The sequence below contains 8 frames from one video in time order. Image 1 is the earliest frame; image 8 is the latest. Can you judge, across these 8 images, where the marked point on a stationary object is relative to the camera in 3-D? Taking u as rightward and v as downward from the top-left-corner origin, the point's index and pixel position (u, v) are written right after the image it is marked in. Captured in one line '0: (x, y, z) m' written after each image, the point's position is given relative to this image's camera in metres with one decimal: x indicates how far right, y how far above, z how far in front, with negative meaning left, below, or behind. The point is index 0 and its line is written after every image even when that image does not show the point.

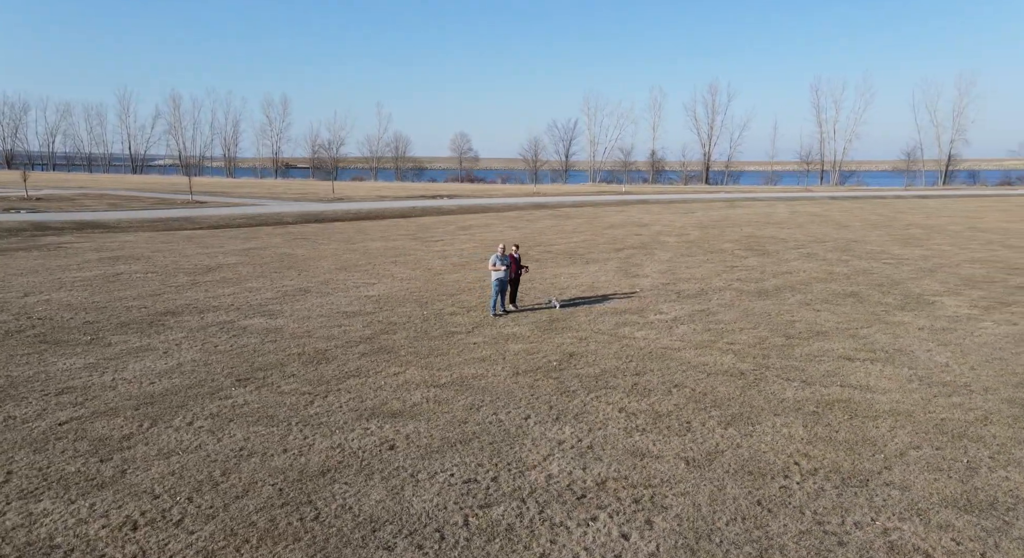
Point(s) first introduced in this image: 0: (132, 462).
0: (-3.0, -1.4, +4.5) m
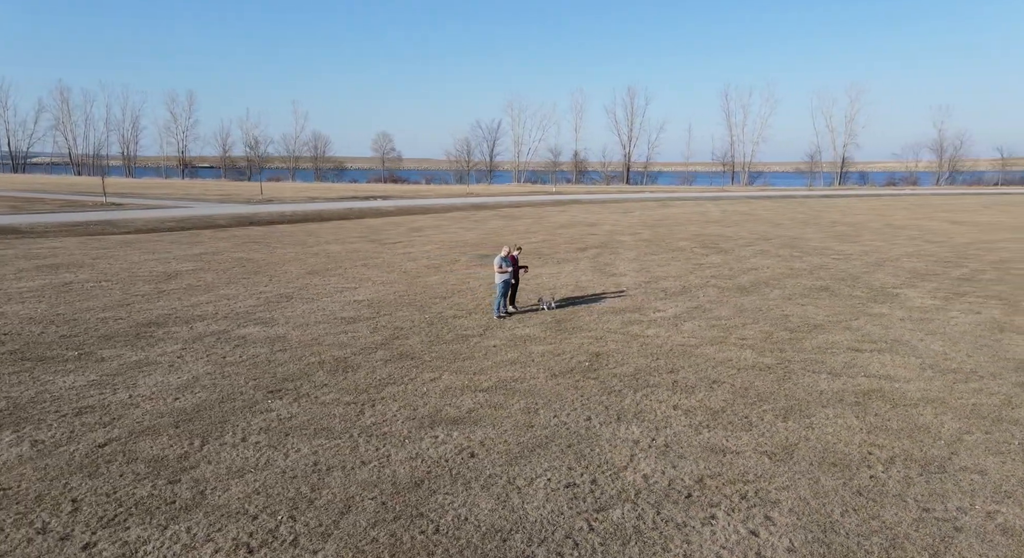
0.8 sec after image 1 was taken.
0: (-2.2, -1.5, +4.1) m
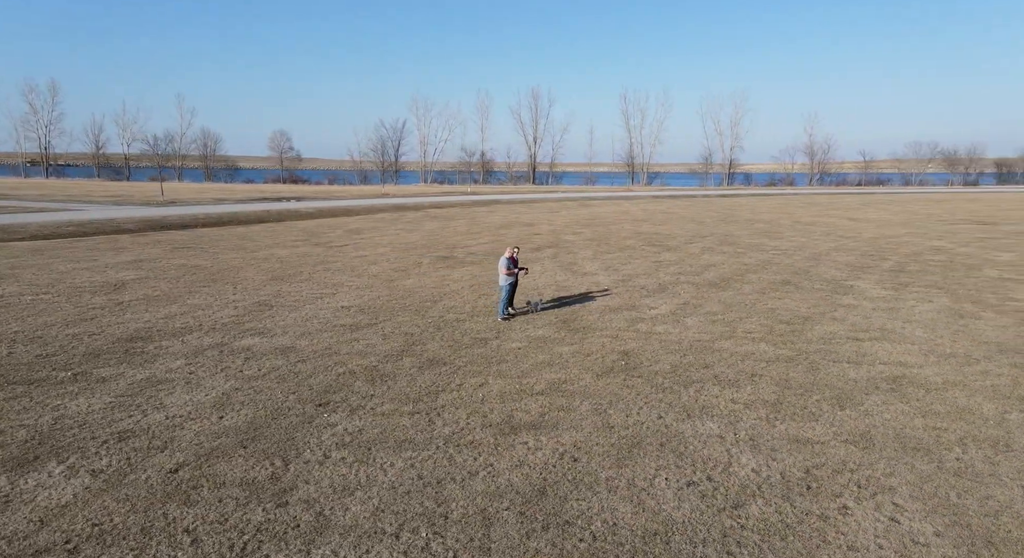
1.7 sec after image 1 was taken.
0: (-1.3, -1.5, +3.8) m
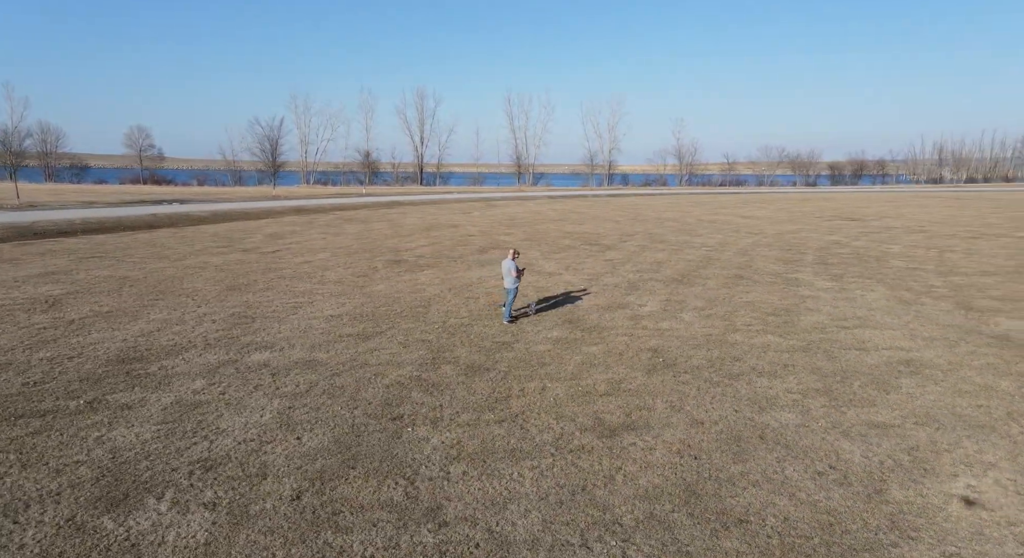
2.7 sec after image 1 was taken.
0: (-0.2, -1.6, +3.7) m
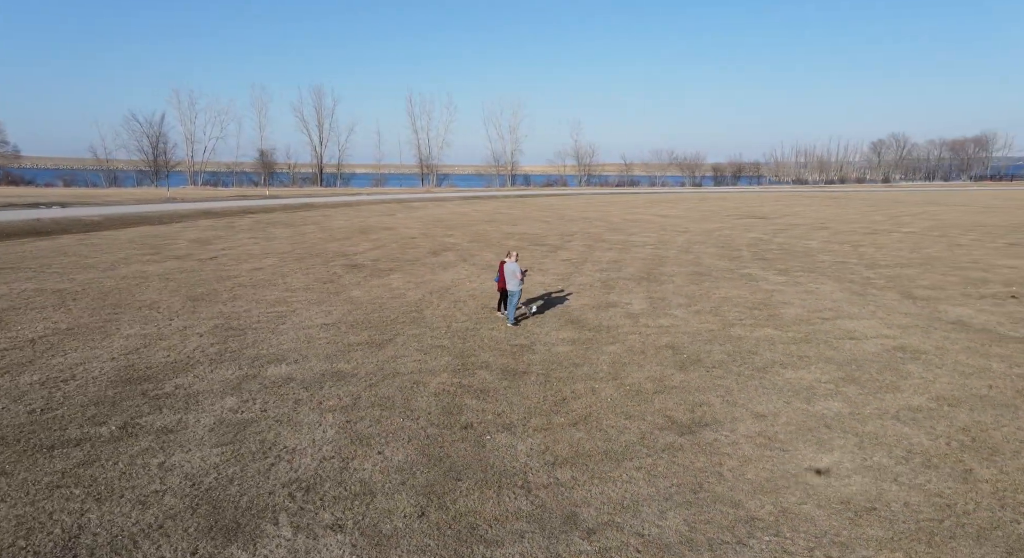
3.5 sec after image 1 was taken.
0: (+0.8, -1.6, +3.7) m
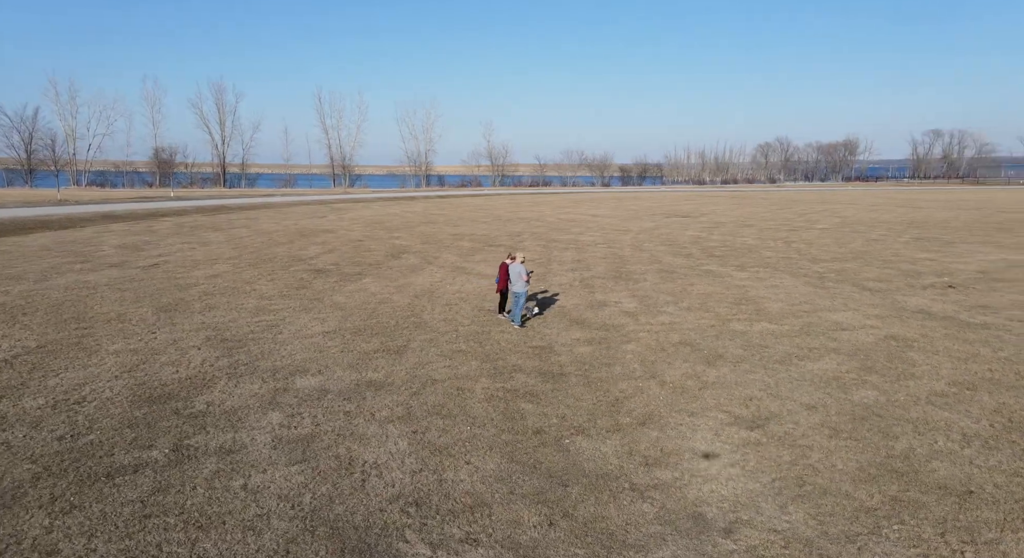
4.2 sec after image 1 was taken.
0: (+1.7, -1.7, +3.9) m
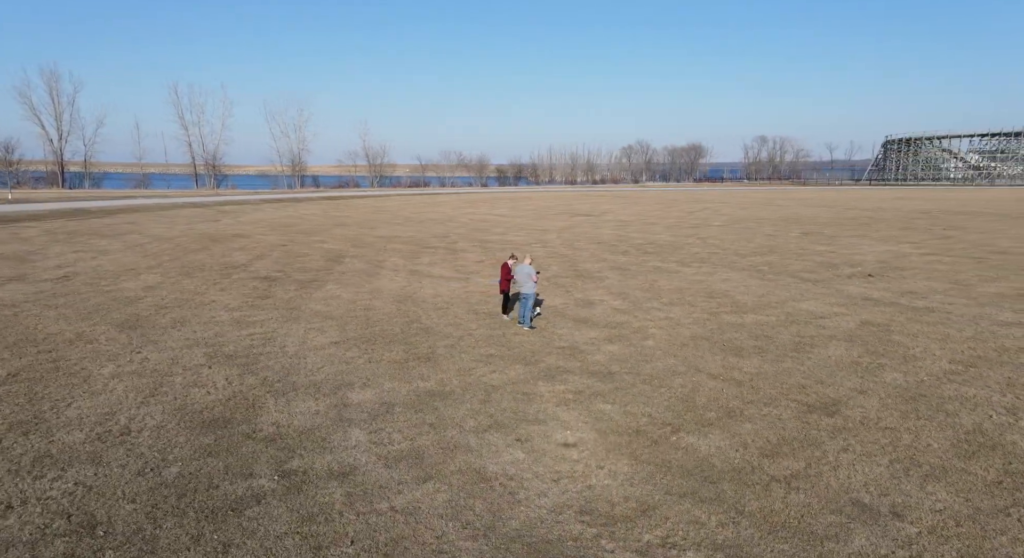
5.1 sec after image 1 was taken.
0: (+3.0, -1.7, +4.3) m
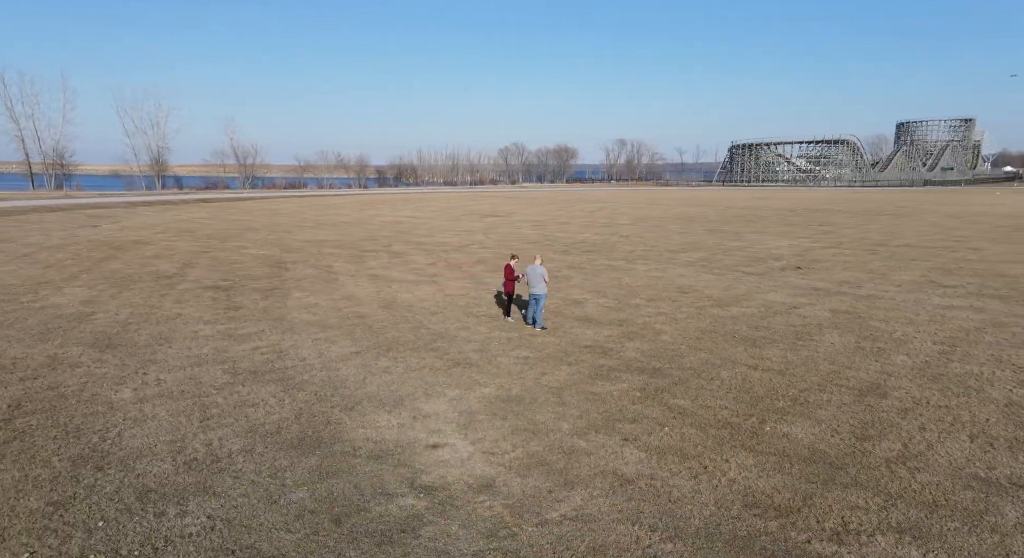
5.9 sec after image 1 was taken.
0: (+4.4, -1.7, +5.1) m
